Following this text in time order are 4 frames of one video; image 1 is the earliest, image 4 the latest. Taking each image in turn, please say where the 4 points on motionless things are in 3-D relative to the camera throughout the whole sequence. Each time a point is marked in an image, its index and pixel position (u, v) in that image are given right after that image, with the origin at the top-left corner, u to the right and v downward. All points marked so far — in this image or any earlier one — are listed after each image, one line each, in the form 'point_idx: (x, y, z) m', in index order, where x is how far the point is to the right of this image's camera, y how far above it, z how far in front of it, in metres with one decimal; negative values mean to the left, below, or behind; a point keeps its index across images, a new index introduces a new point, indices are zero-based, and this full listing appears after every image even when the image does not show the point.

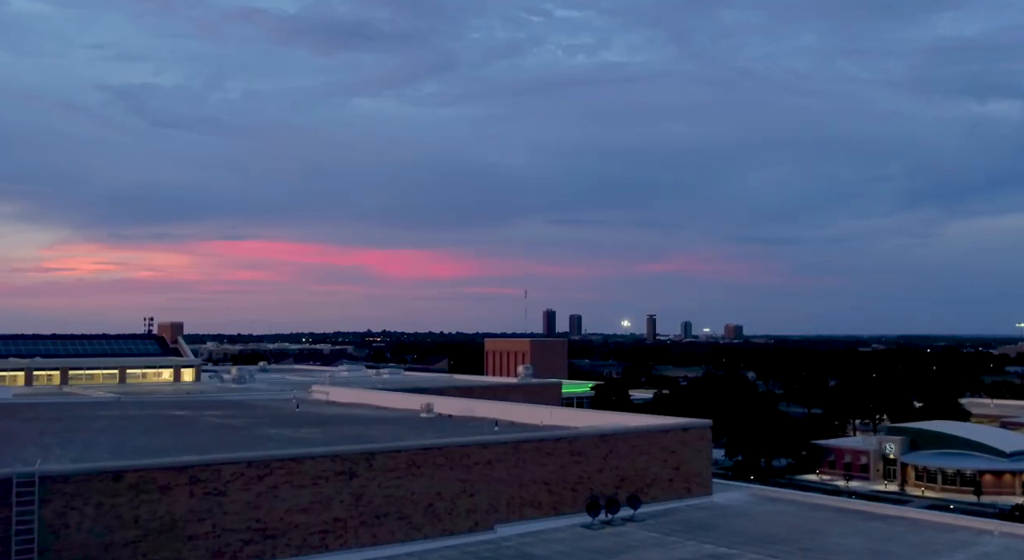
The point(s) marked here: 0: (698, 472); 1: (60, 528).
0: (+3.2, -3.3, +18.1) m
1: (-5.4, -2.9, +12.6) m
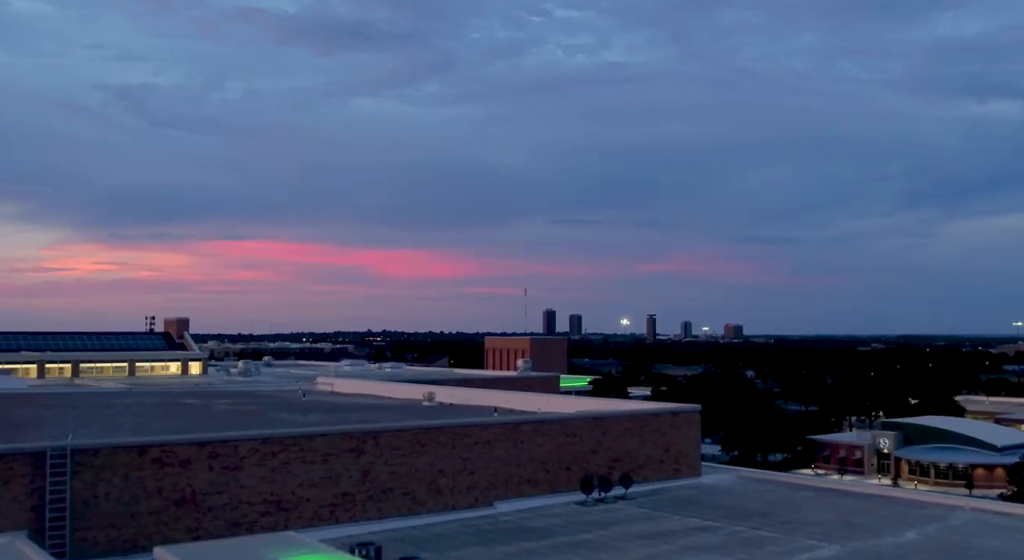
0: (+3.2, -3.1, +18.9) m
1: (-5.4, -2.8, +13.4) m
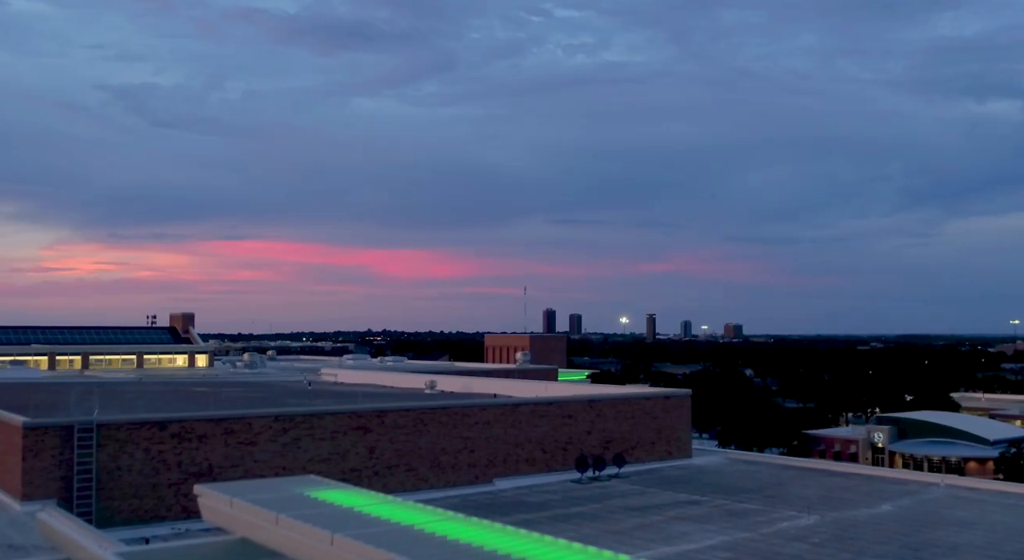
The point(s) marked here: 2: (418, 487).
0: (+3.1, -3.0, +19.7) m
1: (-5.4, -2.6, +14.2) m
2: (-1.5, -3.3, +16.4) m
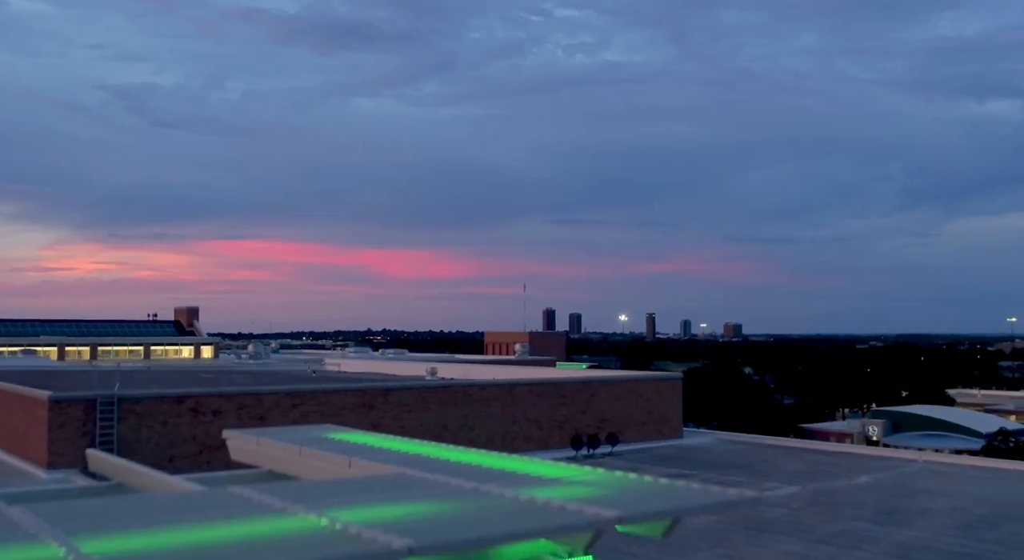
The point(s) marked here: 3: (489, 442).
0: (+3.1, -2.7, +20.4) m
1: (-5.5, -2.4, +14.9) m
2: (-1.5, -3.1, +17.1) m
3: (-0.4, -2.9, +18.2) m
